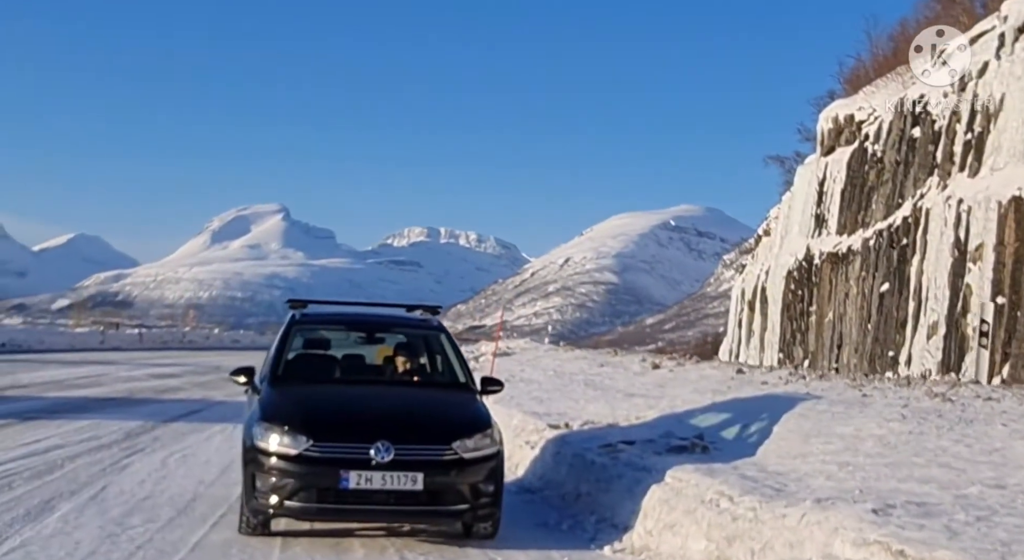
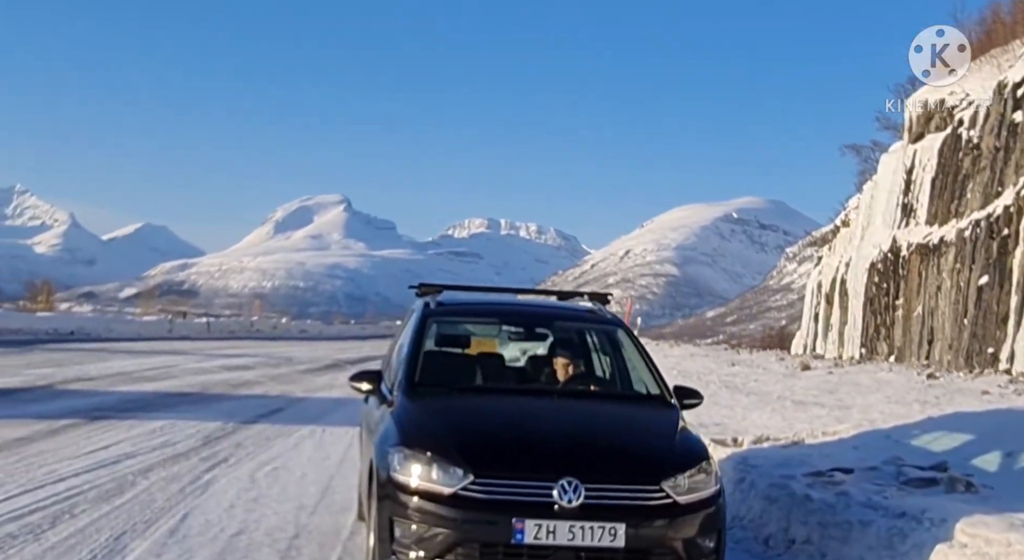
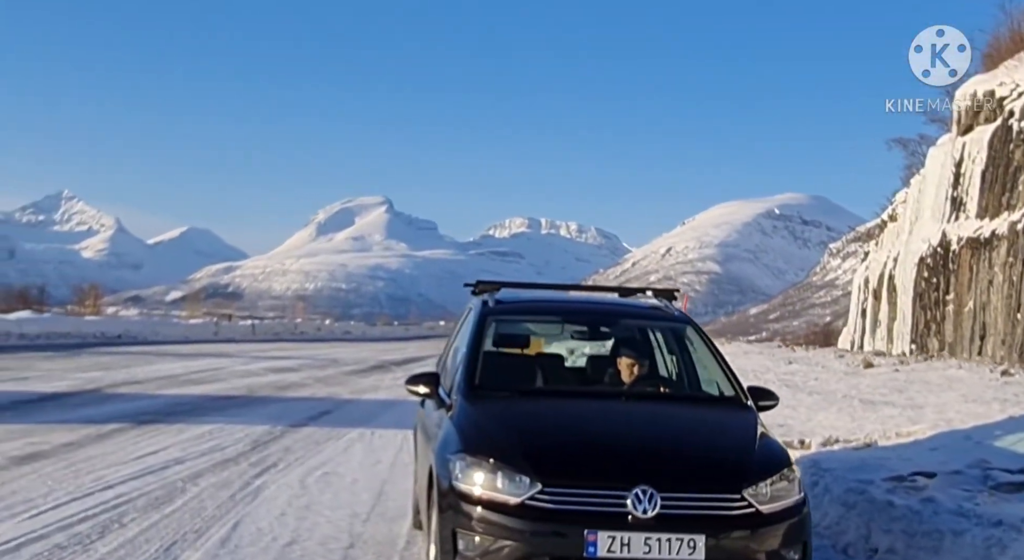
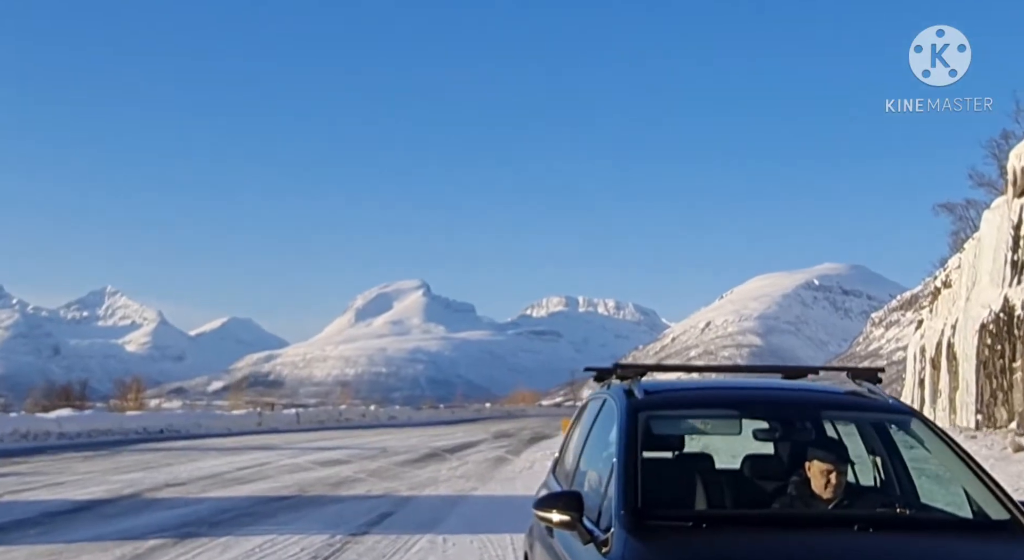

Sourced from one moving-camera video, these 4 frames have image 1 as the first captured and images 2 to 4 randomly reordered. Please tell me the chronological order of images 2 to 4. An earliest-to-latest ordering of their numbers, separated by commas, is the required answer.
2, 3, 4
